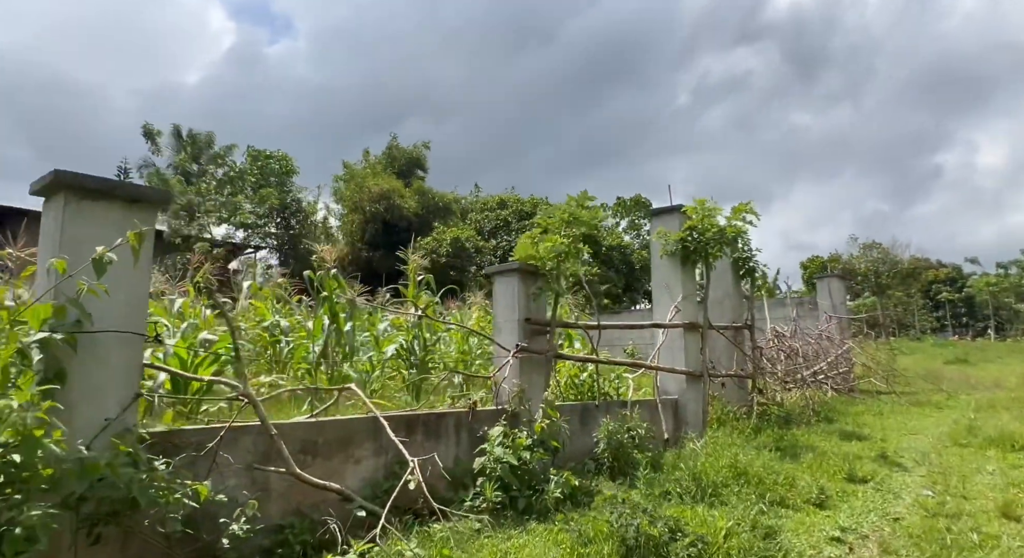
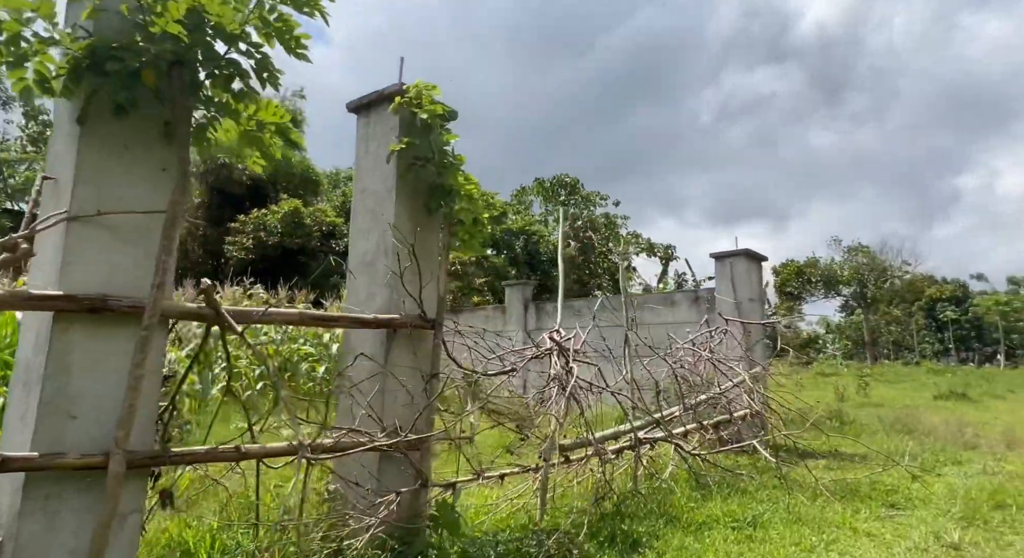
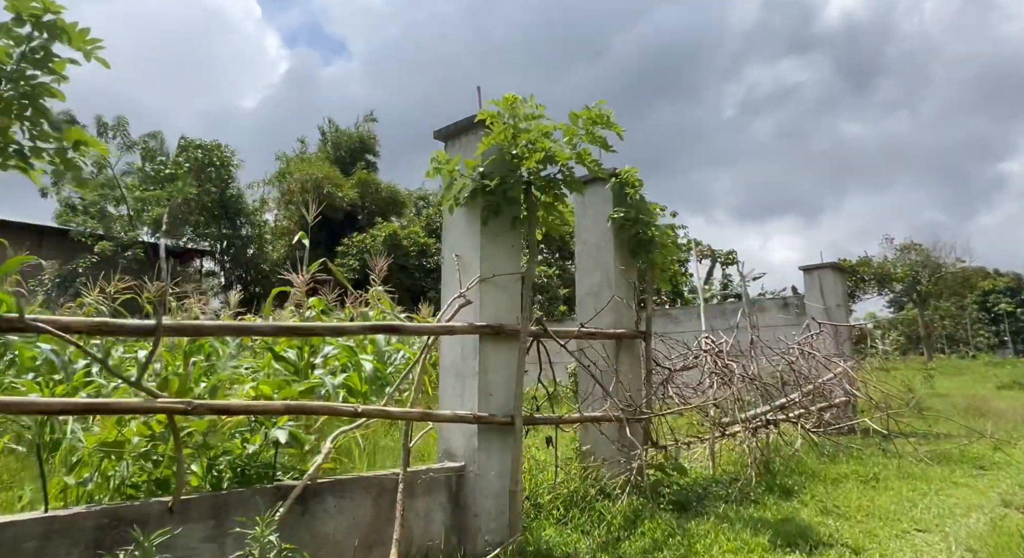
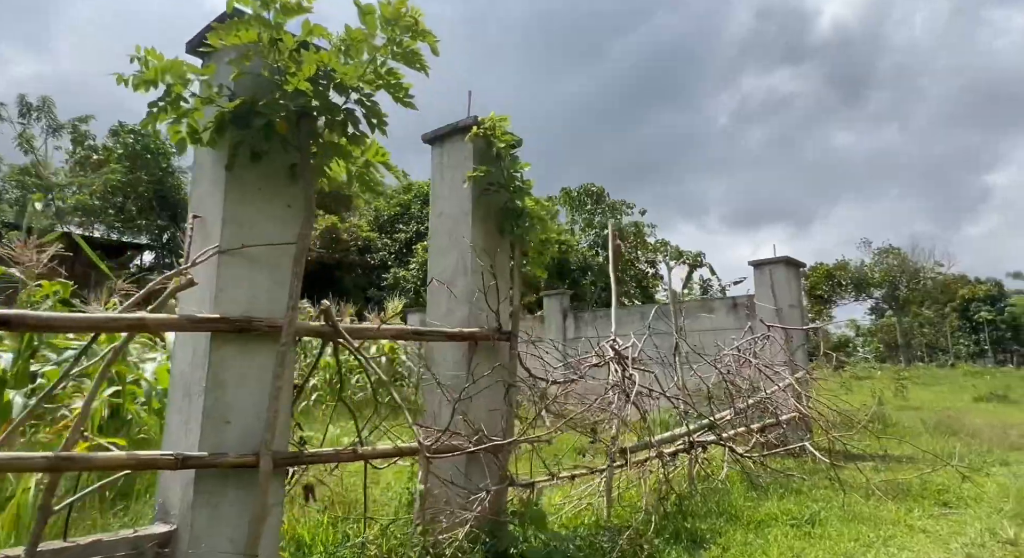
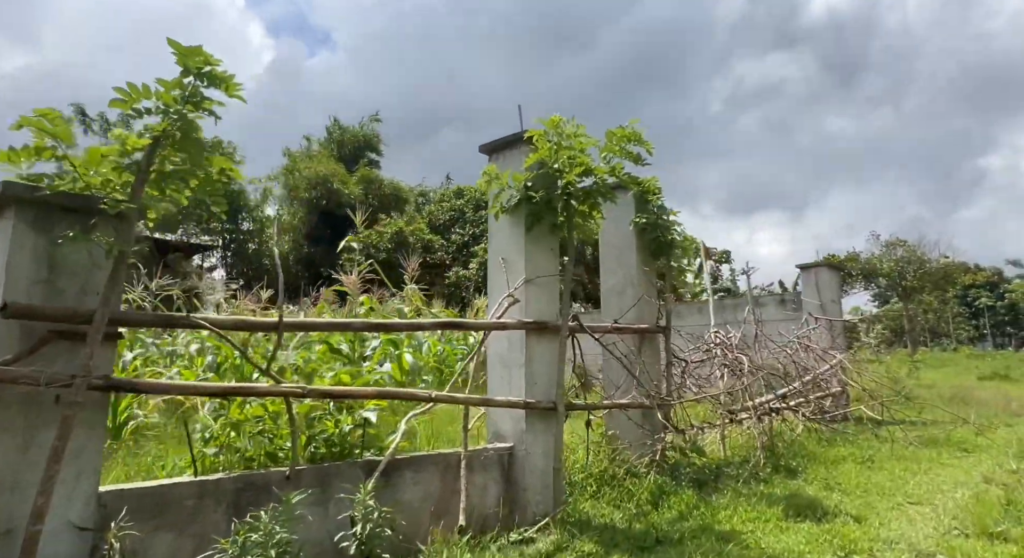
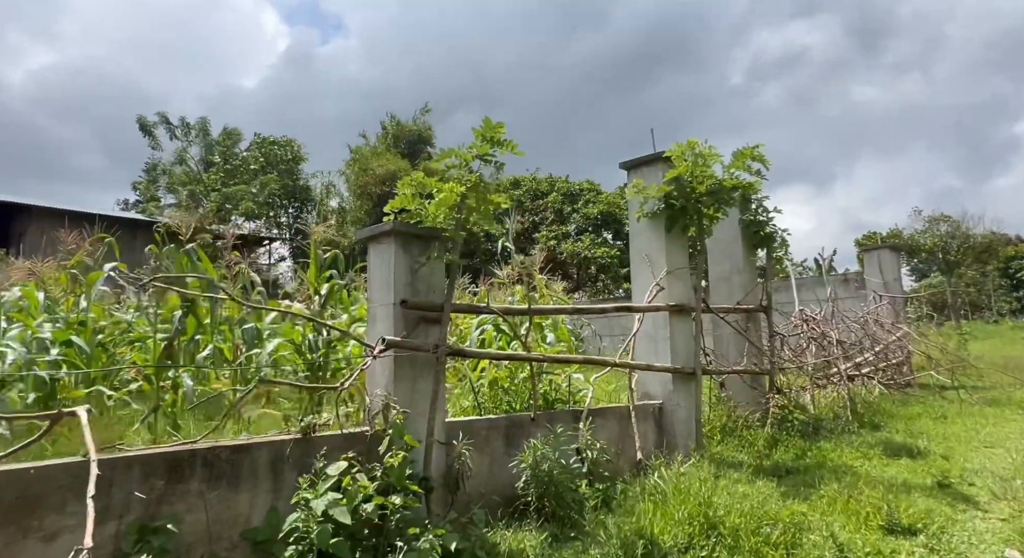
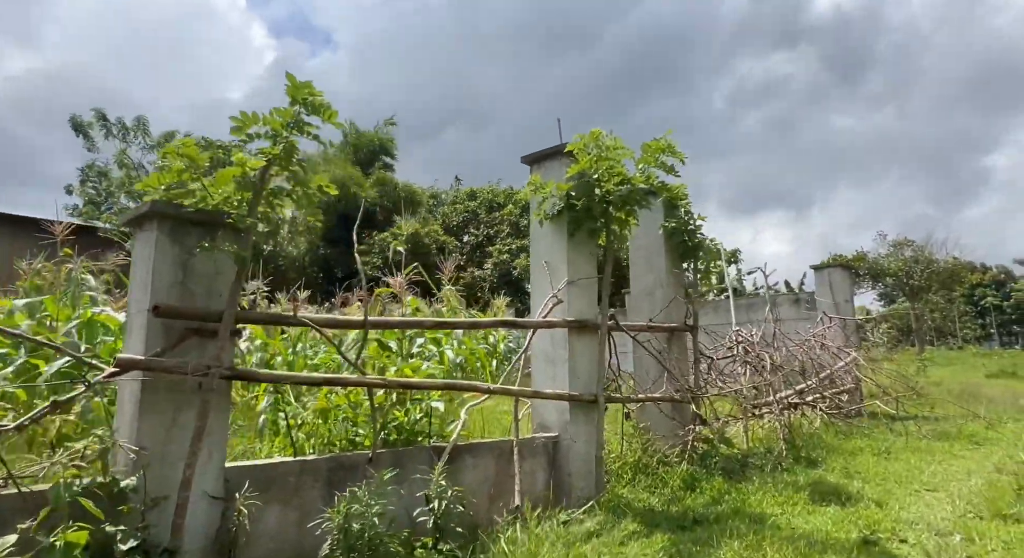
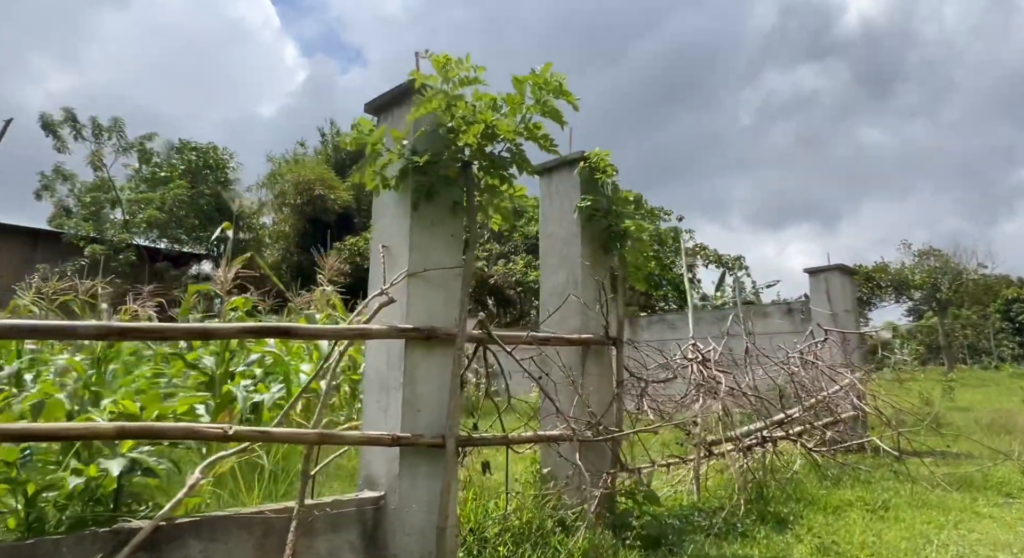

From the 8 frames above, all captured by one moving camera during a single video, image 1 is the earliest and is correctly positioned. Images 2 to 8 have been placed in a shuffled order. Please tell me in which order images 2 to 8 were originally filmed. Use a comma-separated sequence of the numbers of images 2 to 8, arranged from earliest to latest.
6, 7, 5, 3, 8, 4, 2
